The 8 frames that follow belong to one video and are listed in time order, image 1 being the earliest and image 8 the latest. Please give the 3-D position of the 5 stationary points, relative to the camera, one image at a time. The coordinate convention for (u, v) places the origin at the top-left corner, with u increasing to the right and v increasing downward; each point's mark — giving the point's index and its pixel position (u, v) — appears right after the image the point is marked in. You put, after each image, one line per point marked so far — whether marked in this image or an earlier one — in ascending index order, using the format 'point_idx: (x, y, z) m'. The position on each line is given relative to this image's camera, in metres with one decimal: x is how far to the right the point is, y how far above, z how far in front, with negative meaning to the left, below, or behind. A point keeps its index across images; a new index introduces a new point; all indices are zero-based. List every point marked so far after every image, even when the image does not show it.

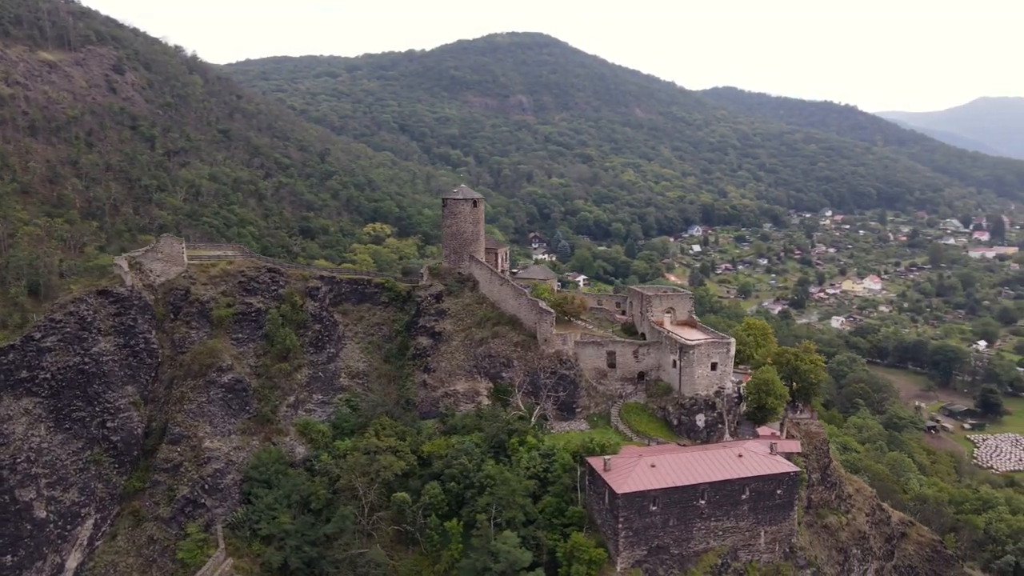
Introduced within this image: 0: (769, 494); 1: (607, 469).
0: (+7.1, -5.7, +19.8) m
1: (+2.5, -4.9, +19.5) m
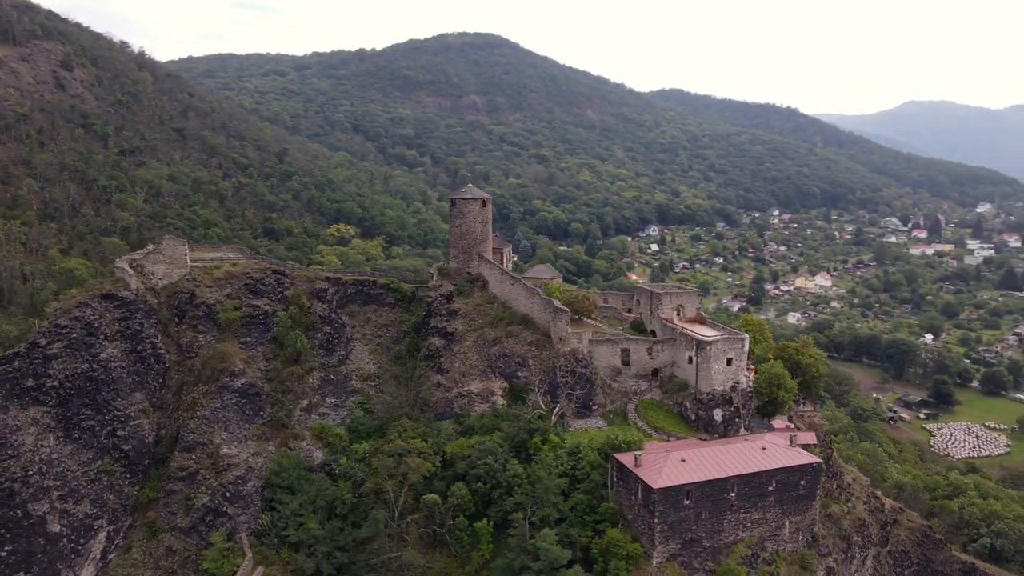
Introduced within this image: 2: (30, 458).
0: (+8.0, -5.6, +20.4) m
1: (+3.4, -4.9, +19.8) m
2: (-12.9, -4.6, +19.2) m
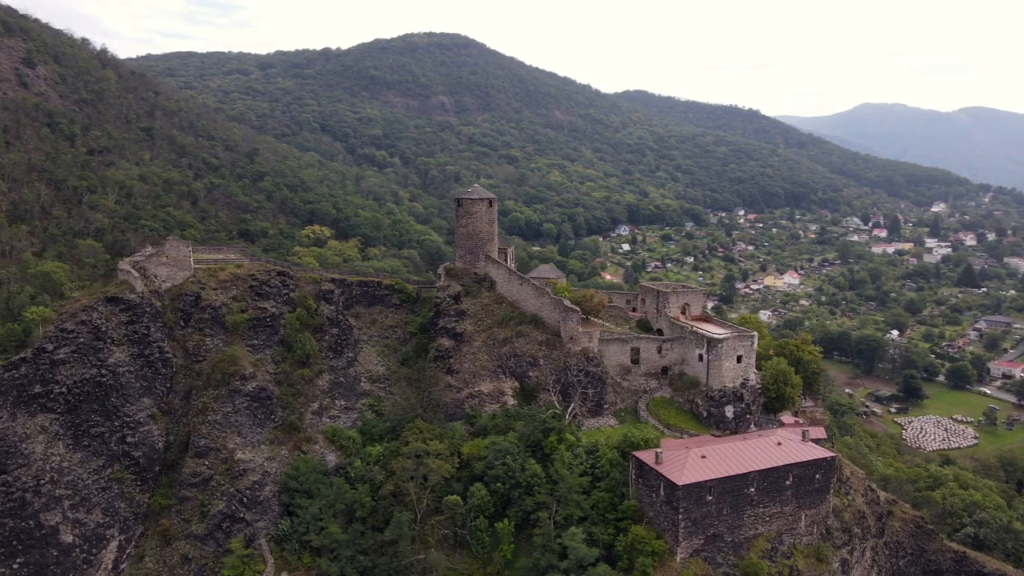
0: (+8.6, -5.5, +20.8) m
1: (+4.1, -4.8, +19.9) m
2: (-12.2, -4.7, +18.6) m
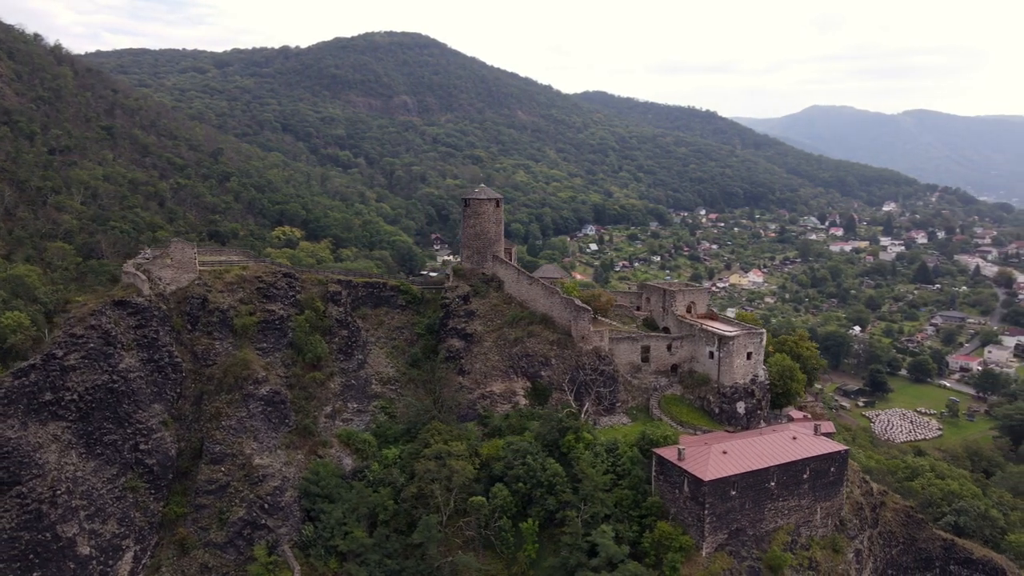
0: (+9.3, -5.5, +21.2) m
1: (+4.8, -4.8, +20.2) m
2: (-11.5, -4.8, +18.0) m
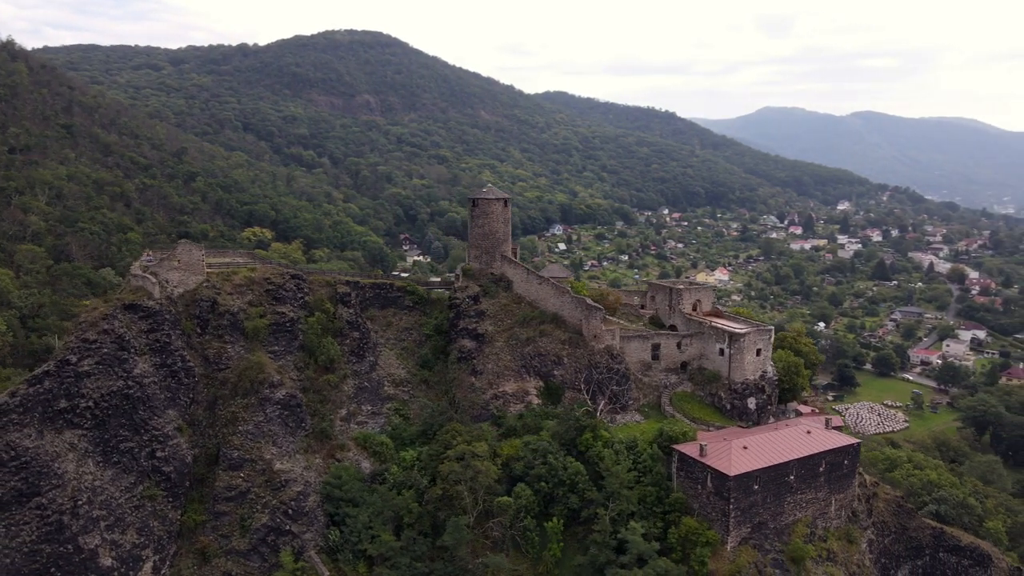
0: (+9.9, -5.4, +21.8) m
1: (+5.5, -4.7, +20.4) m
2: (-10.6, -4.9, +17.4) m
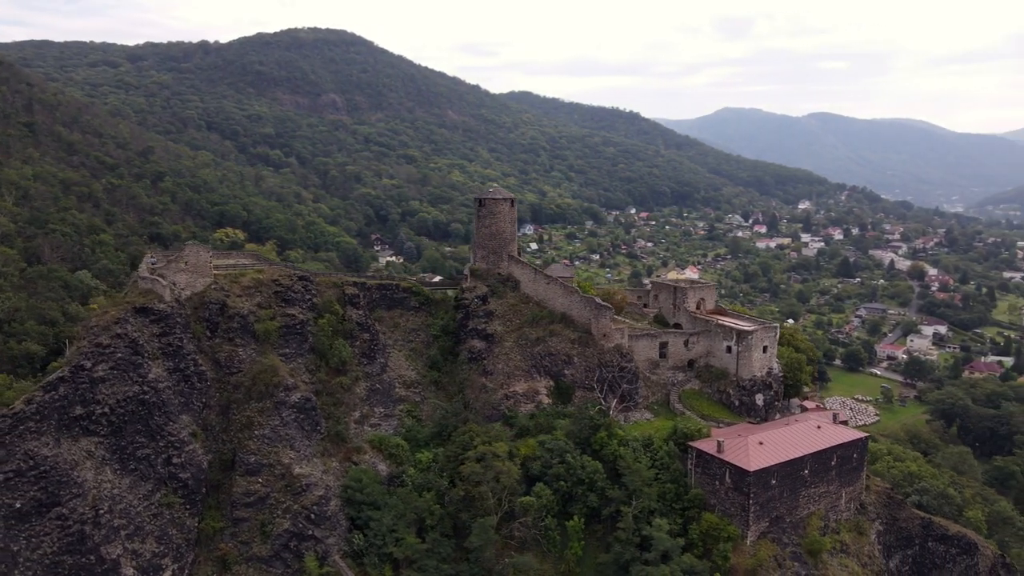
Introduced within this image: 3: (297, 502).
0: (+10.4, -5.3, +22.3) m
1: (+6.1, -4.7, +20.7) m
2: (-9.9, -4.9, +16.9) m
3: (-5.8, -5.8, +19.4) m
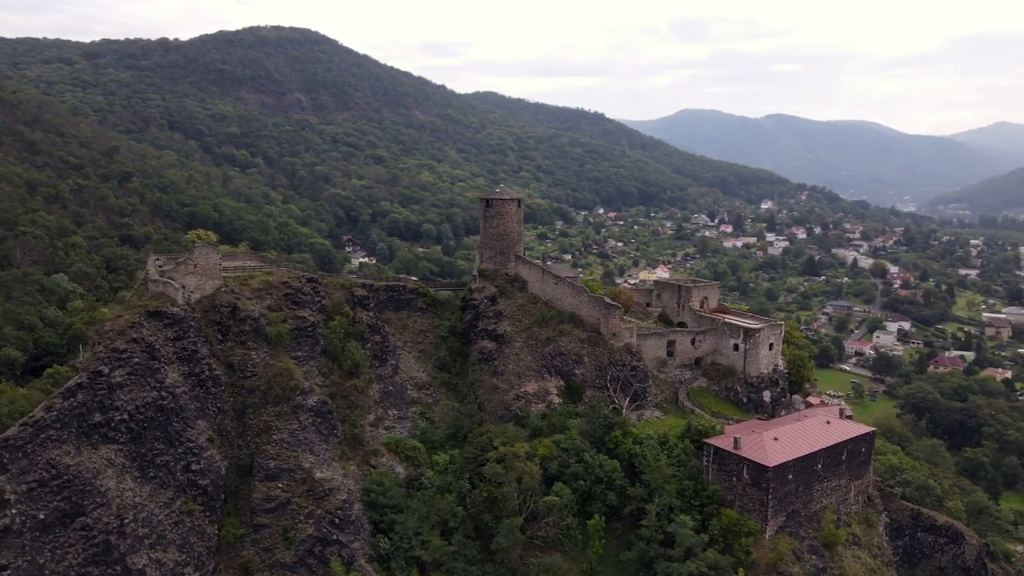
0: (+11.0, -5.2, +22.8) m
1: (+6.6, -4.7, +21.0) m
2: (-9.1, -5.0, +16.5) m
3: (-5.2, -5.8, +19.2) m
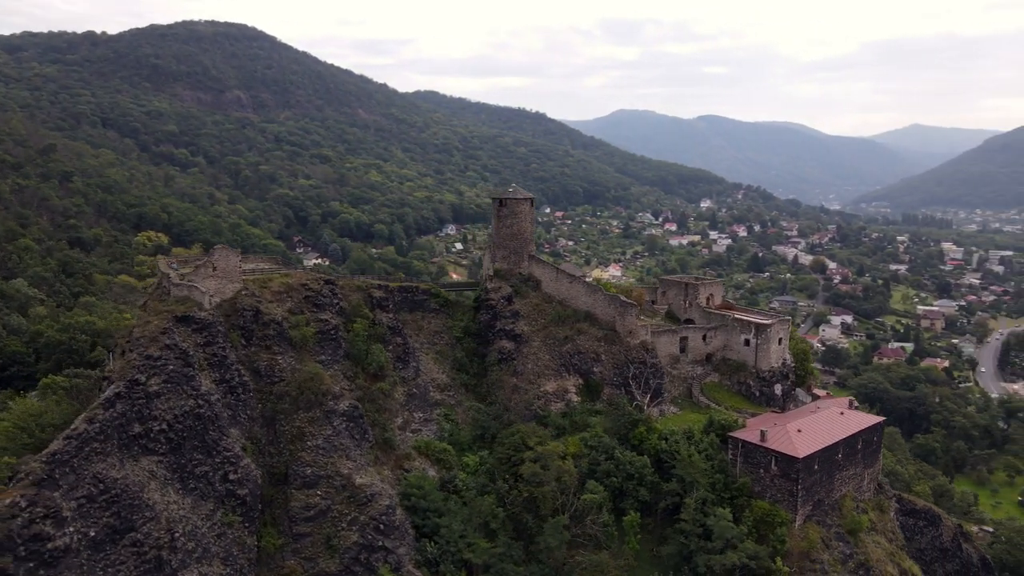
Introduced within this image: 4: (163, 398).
0: (+11.8, -5.1, +23.7) m
1: (+7.6, -4.6, +21.6) m
2: (-7.6, -5.1, +15.8) m
3: (-4.0, -5.9, +18.8) m
4: (-8.4, -2.6, +17.2) m
